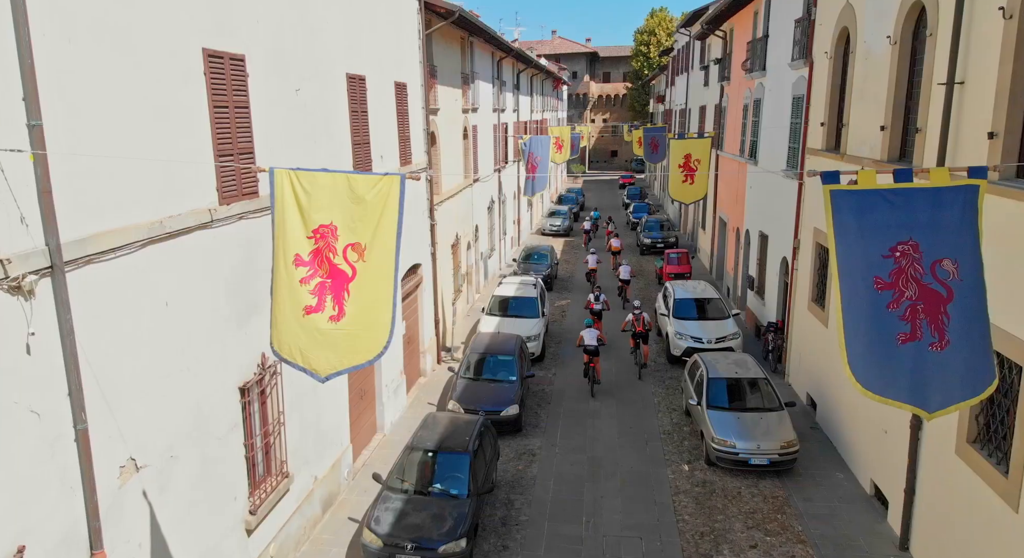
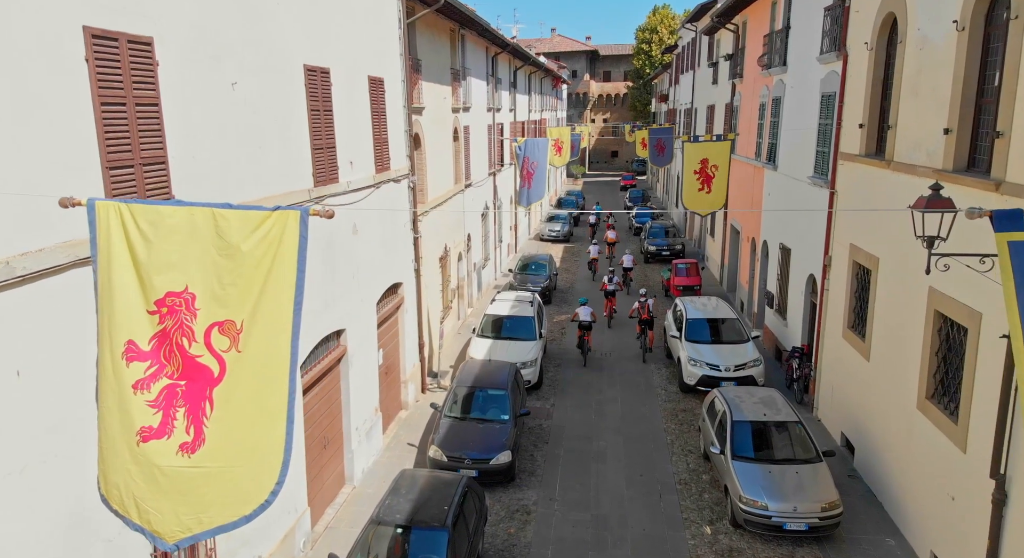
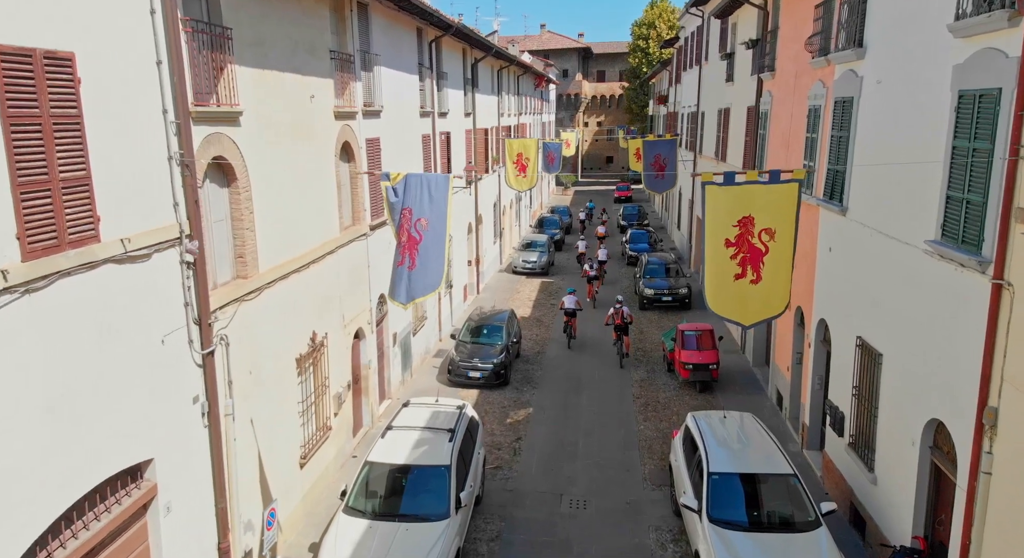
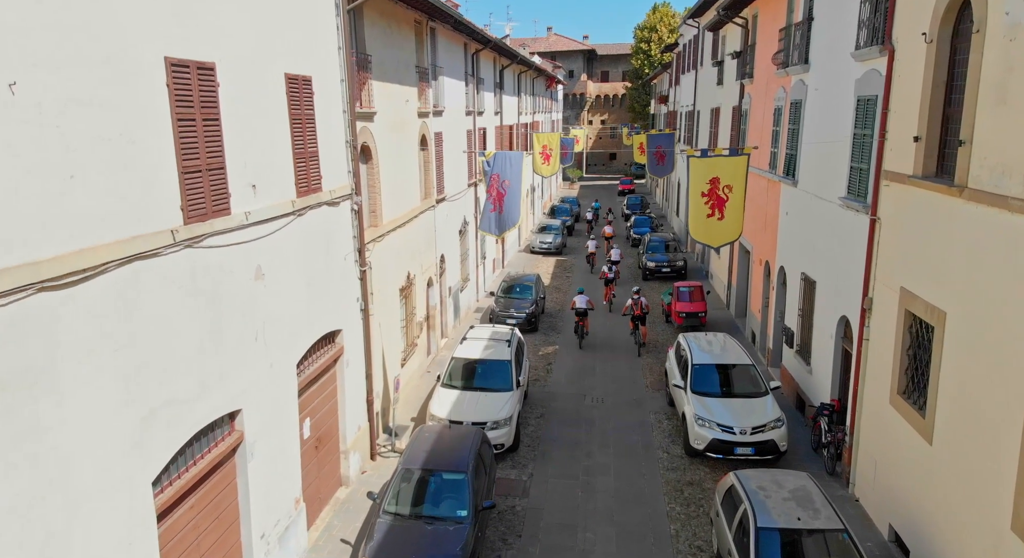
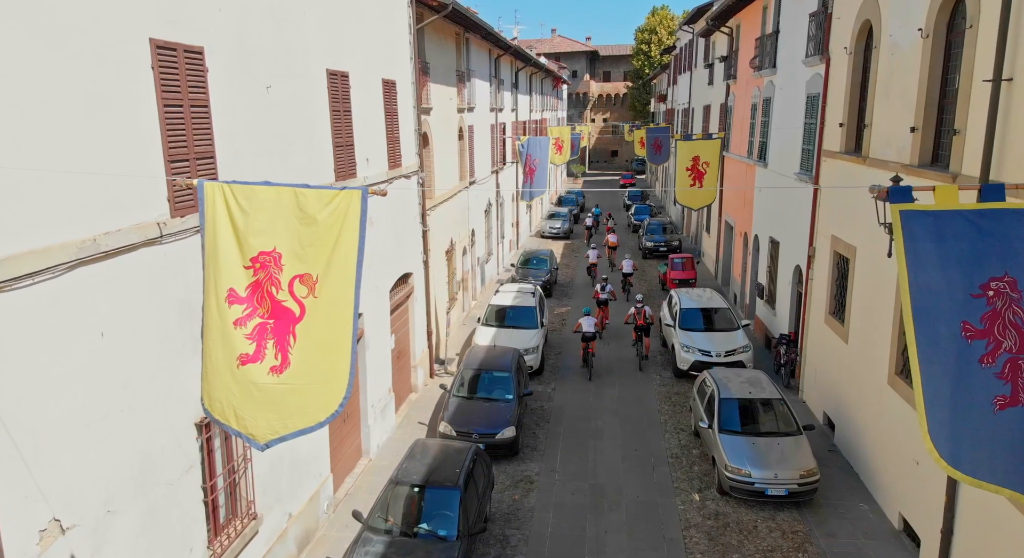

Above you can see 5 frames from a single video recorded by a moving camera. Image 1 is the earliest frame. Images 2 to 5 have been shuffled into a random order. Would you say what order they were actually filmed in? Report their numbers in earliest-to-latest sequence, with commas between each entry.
5, 2, 4, 3
